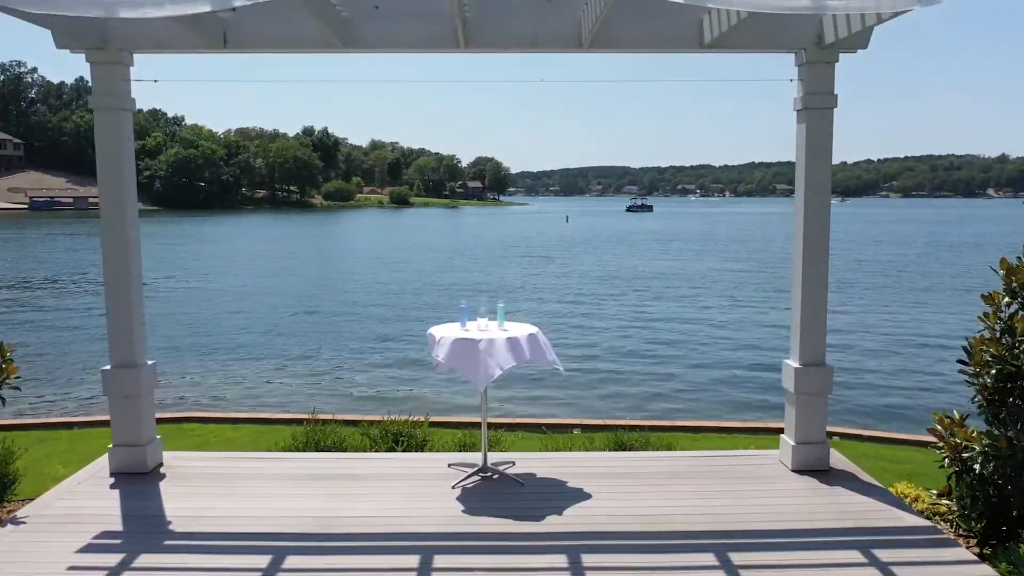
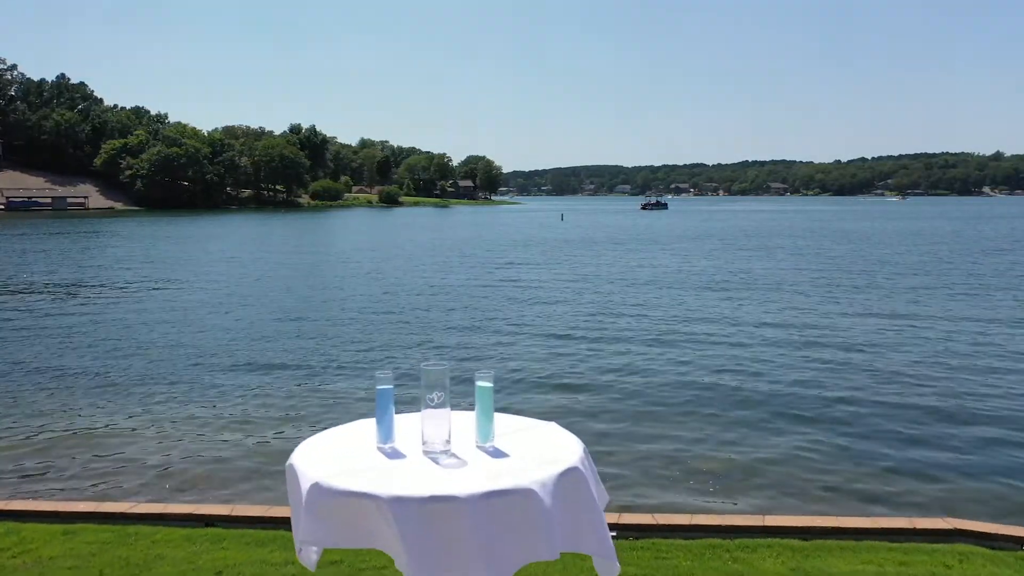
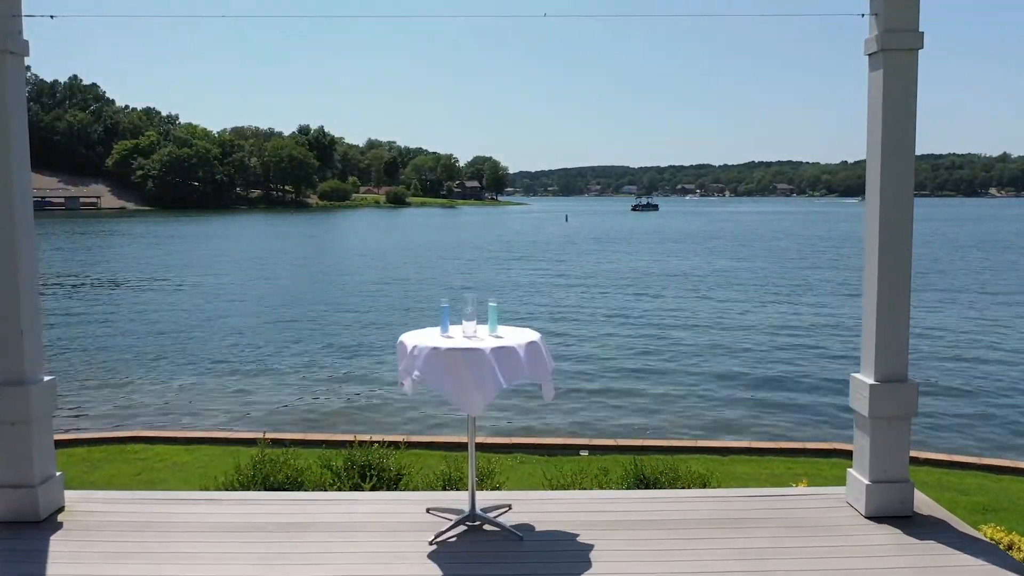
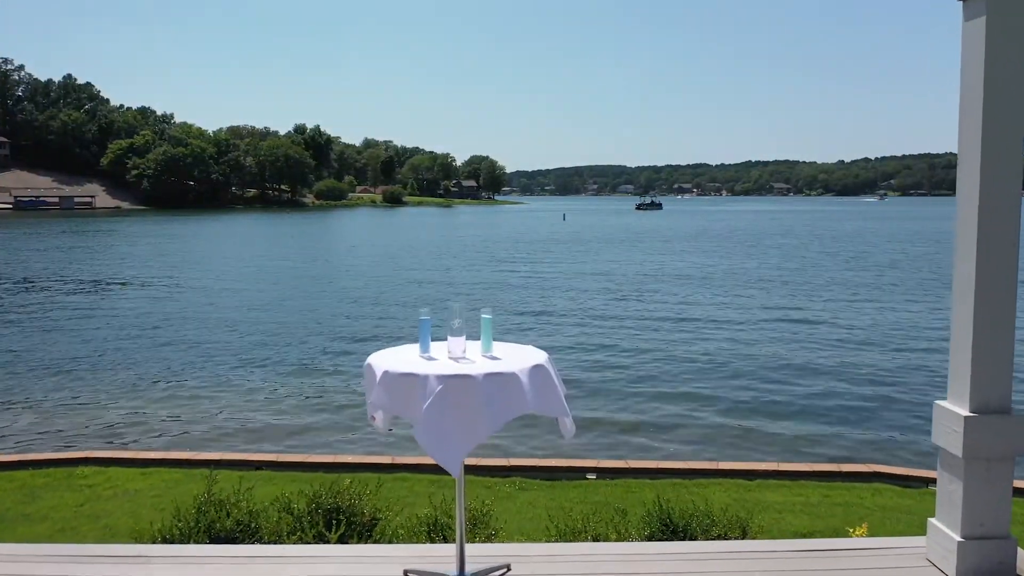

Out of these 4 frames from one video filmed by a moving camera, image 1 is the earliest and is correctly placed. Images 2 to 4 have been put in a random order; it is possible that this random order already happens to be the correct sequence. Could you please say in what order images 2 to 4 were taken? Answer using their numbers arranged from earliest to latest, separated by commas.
3, 4, 2
